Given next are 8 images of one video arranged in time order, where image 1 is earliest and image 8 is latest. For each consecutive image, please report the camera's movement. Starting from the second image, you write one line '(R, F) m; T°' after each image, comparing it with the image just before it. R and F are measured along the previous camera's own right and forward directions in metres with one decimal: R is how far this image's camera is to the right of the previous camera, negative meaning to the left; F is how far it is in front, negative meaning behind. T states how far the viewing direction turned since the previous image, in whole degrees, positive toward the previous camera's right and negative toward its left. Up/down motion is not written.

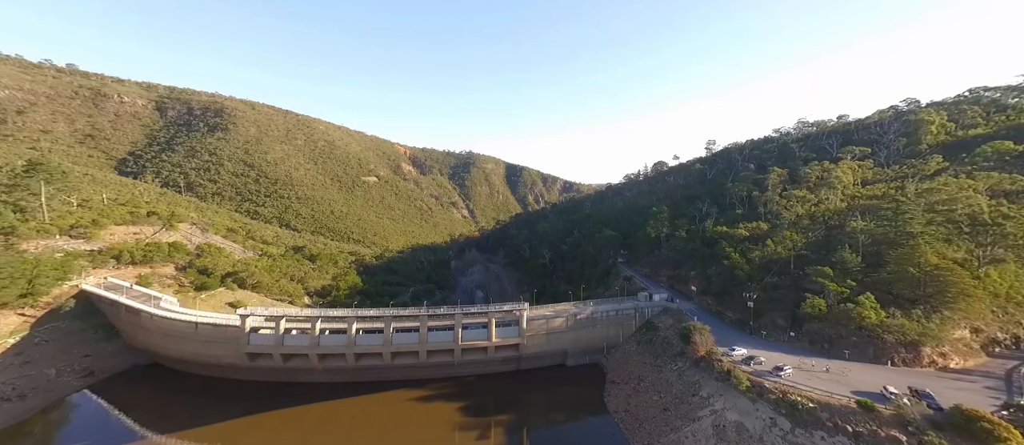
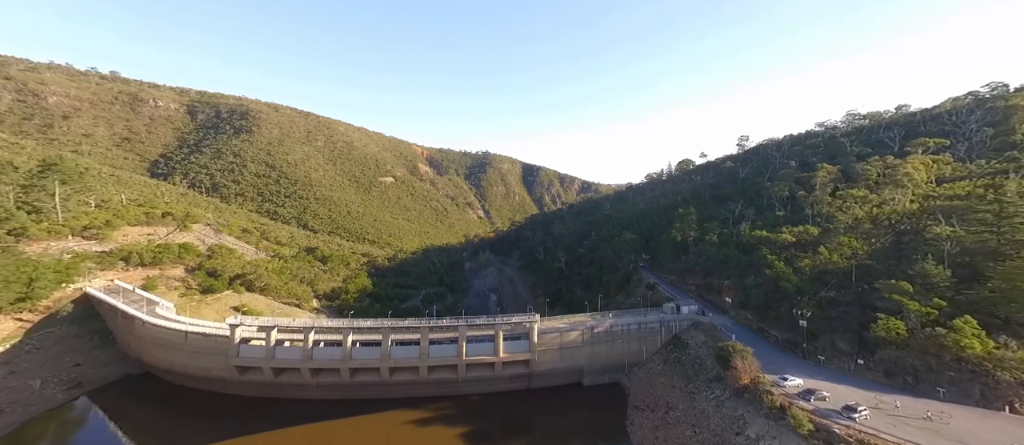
(+0.5, +3.4) m; -2°
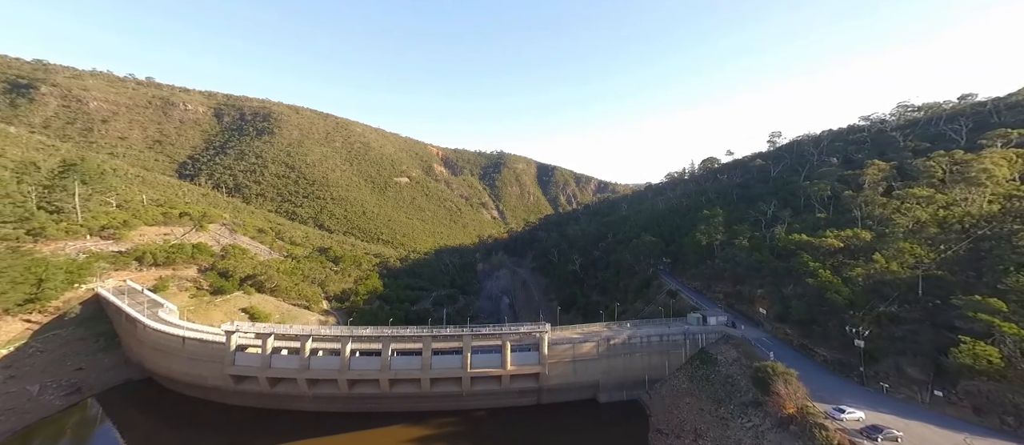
(+0.4, +2.5) m; -2°
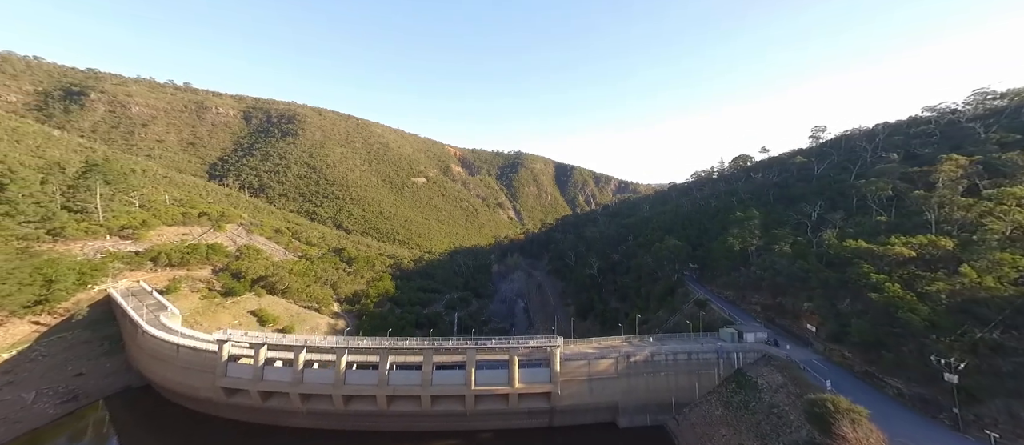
(+0.5, +2.9) m; -3°
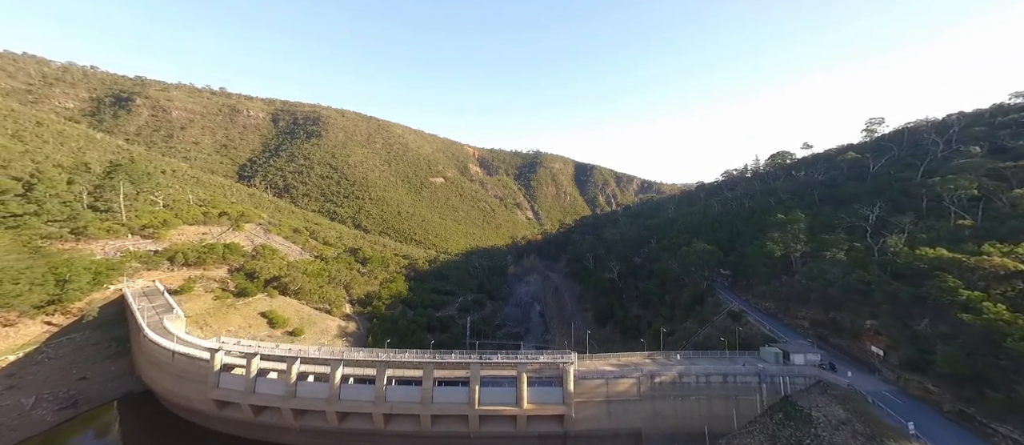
(+0.5, +2.8) m; -3°
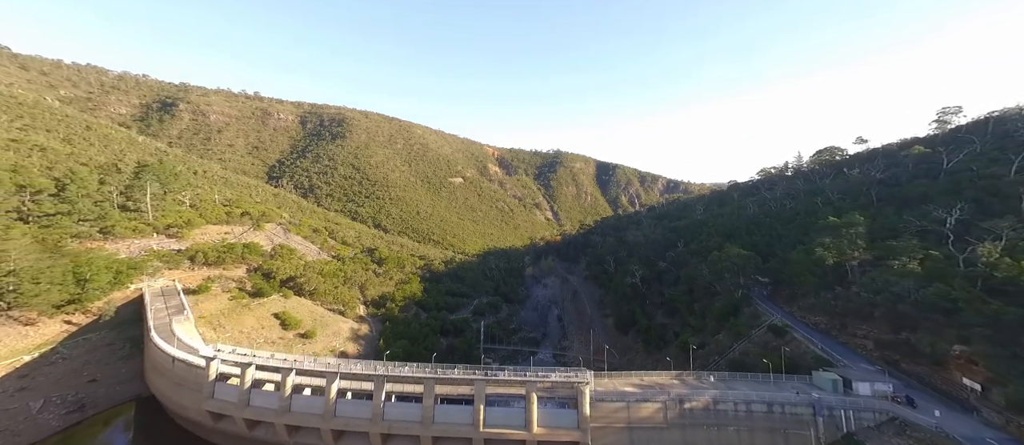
(+0.4, +2.5) m; -3°
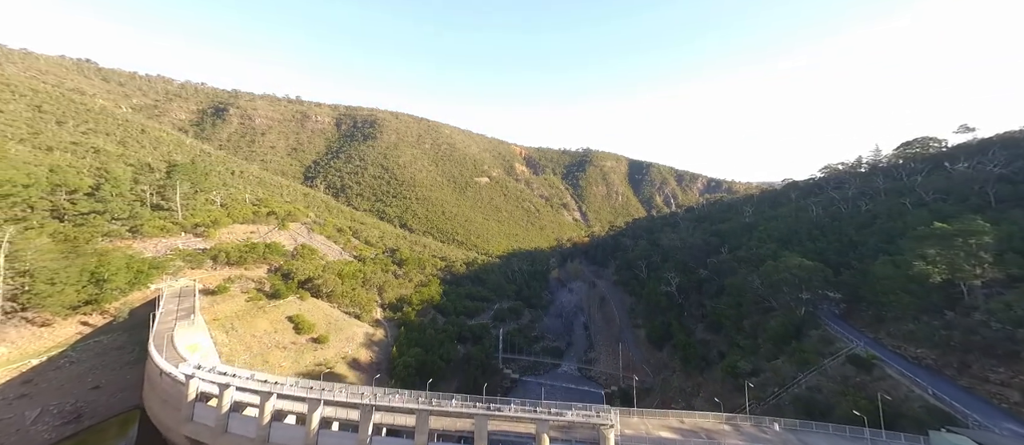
(+0.6, +4.1) m; -4°
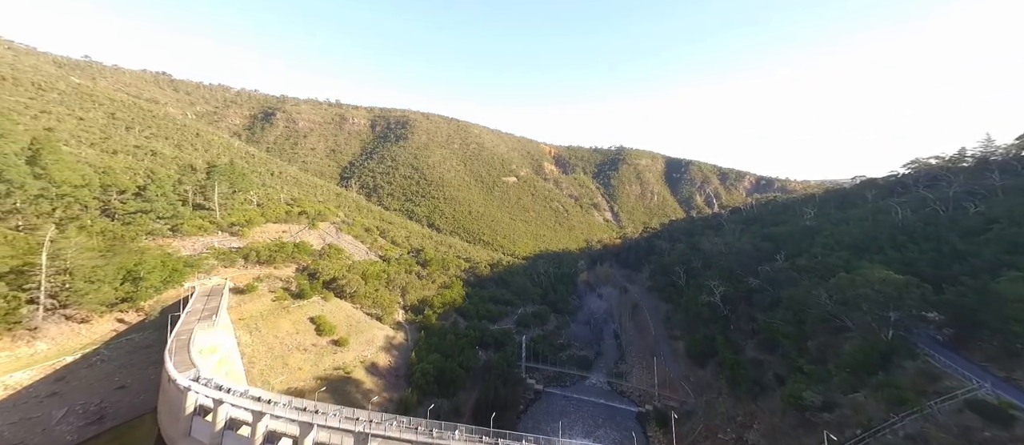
(+0.1, +3.2) m; -4°
